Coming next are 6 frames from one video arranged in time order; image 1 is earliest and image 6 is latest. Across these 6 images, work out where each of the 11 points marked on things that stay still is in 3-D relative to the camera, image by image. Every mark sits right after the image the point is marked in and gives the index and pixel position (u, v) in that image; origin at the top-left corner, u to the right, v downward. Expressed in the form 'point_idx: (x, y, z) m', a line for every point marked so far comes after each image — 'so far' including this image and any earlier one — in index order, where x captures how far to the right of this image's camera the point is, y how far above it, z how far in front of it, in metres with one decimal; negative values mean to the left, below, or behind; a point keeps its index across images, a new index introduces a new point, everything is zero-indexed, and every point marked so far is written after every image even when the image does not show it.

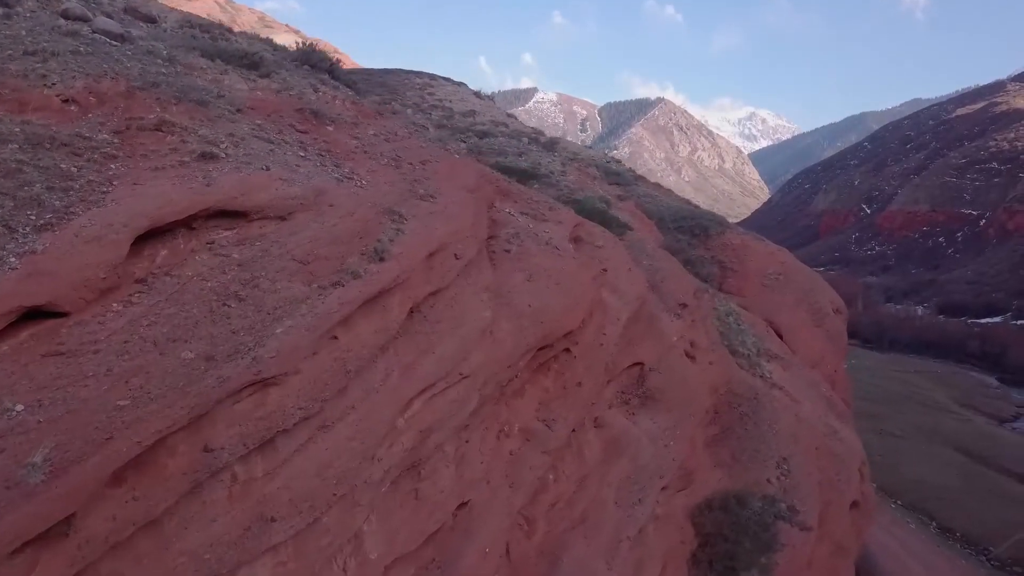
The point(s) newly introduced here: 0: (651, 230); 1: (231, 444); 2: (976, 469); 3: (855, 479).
0: (+1.8, +0.7, +10.6) m
1: (-1.0, -0.5, +2.8) m
2: (+10.2, -4.0, +18.1) m
3: (+3.5, -2.0, +8.4) m
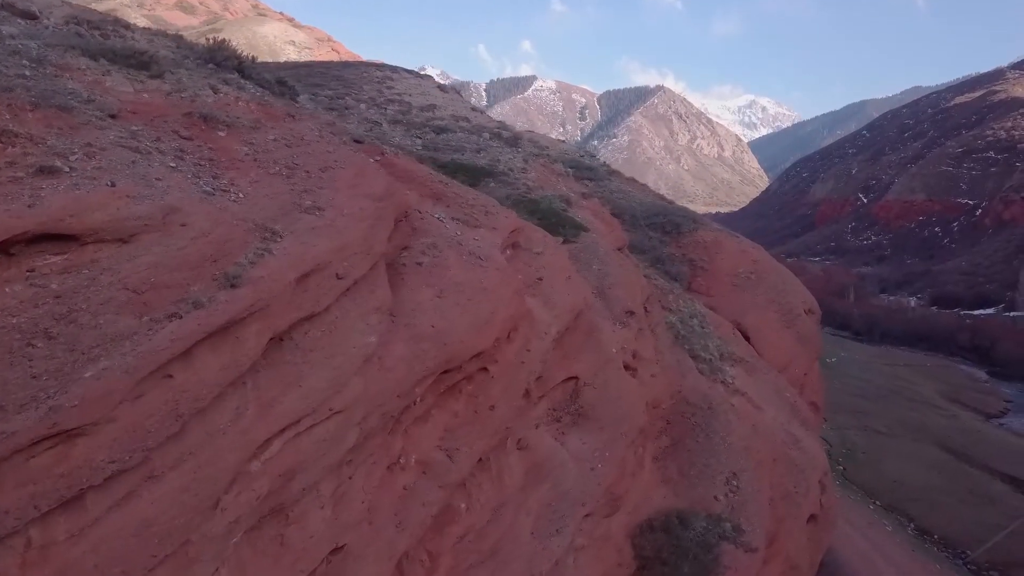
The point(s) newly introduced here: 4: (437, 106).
0: (+1.3, +0.7, +10.2) m
1: (-1.5, -0.7, +2.5) m
2: (+9.7, -3.9, +17.8) m
3: (+3.0, -2.0, +8.1) m
4: (-1.1, +2.6, +11.6) m
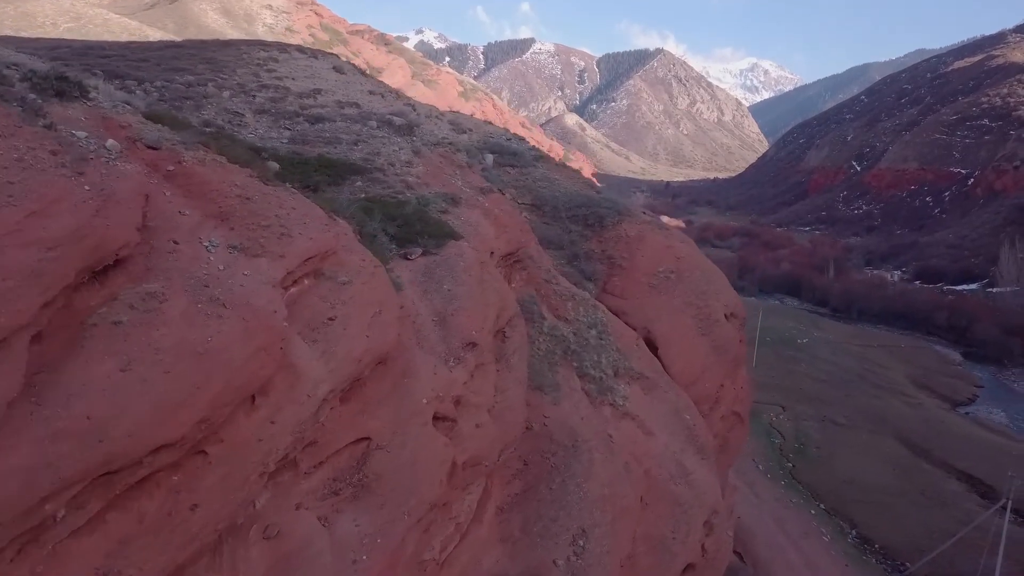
0: (-0.1, +0.6, +9.2) m
1: (-2.8, -1.1, +1.6) m
2: (+8.4, -3.7, +17.1) m
3: (+1.6, -2.2, +7.3) m
4: (-2.4, +2.6, +10.6) m
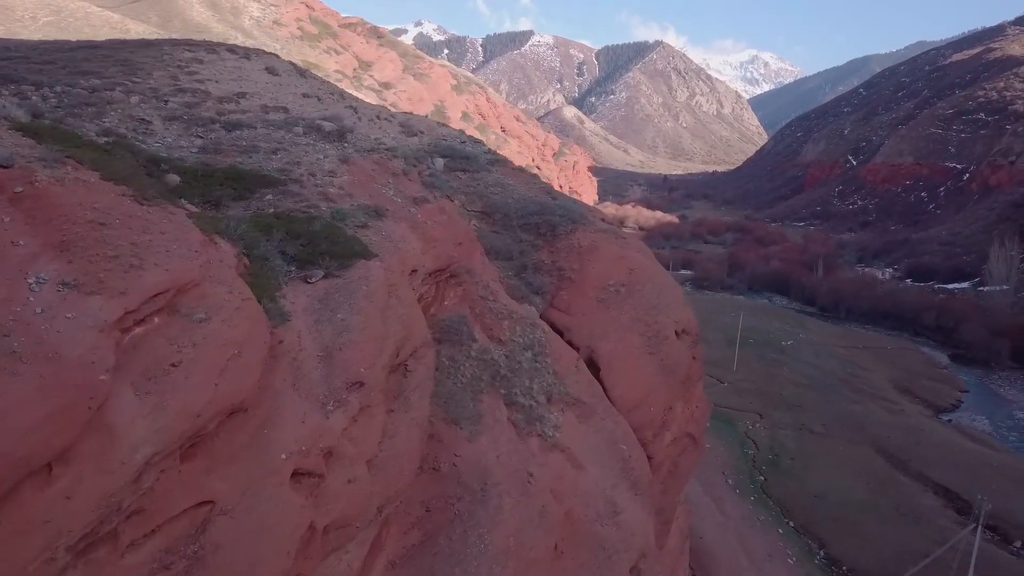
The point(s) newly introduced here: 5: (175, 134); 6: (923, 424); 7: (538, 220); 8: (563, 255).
0: (-0.8, +0.4, +8.6) m
1: (-3.6, -1.3, +1.0) m
2: (+7.6, -3.8, +16.5) m
3: (+0.9, -2.4, +6.7) m
4: (-3.2, +2.4, +10.0) m
5: (-3.5, +1.6, +8.4) m
6: (+10.0, -3.3, +19.9) m
7: (+0.4, +1.0, +11.9) m
8: (+0.7, +0.4, +11.2) m
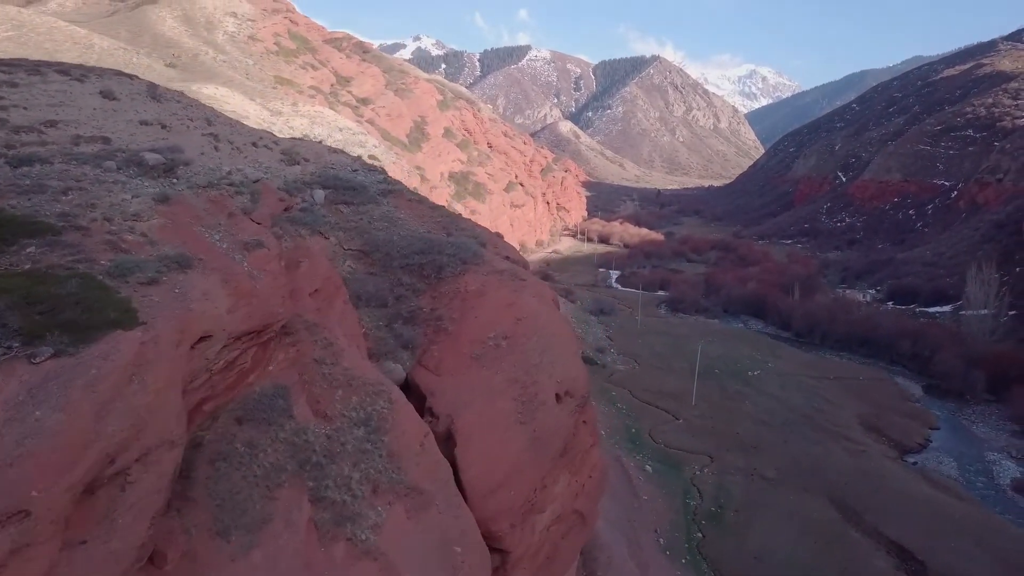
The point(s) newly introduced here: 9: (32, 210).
0: (-2.3, -0.1, +7.3) m
1: (-5.1, -1.8, -0.4) m
2: (+6.1, -4.5, +15.1) m
3: (-0.6, -2.9, +5.4) m
4: (-4.7, +1.8, +8.7) m
5: (-5.0, +1.0, +7.1) m
6: (+8.5, -4.1, +18.6) m
7: (-1.2, +0.4, +10.6) m
8: (-0.9, -0.2, +9.9) m
9: (-4.1, +0.7, +7.1) m
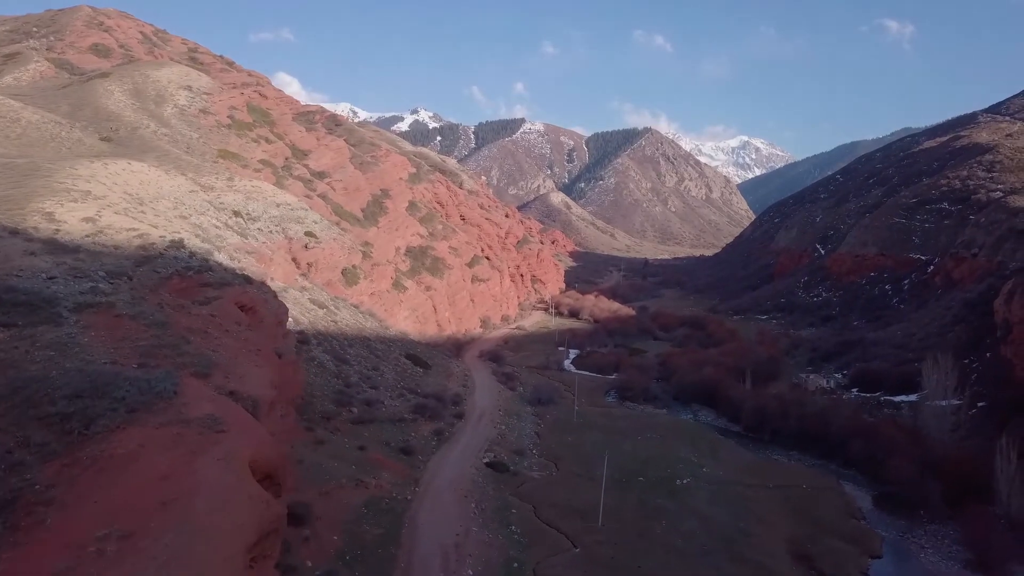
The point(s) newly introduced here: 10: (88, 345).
0: (-5.3, -1.4, +4.5) m
1: (-8.0, -2.4, -3.3) m
2: (+3.1, -6.3, +11.9) m
3: (-3.6, -4.0, +2.3) m
4: (-7.7, +0.4, +6.0) m
5: (-7.9, -0.2, +4.4) m
6: (+5.5, -6.2, +15.4) m
7: (-4.1, -1.1, +7.8) m
8: (-3.8, -1.6, +7.0) m
9: (-7.1, -0.5, +4.3) m
10: (-4.4, -0.6, +8.8) m
